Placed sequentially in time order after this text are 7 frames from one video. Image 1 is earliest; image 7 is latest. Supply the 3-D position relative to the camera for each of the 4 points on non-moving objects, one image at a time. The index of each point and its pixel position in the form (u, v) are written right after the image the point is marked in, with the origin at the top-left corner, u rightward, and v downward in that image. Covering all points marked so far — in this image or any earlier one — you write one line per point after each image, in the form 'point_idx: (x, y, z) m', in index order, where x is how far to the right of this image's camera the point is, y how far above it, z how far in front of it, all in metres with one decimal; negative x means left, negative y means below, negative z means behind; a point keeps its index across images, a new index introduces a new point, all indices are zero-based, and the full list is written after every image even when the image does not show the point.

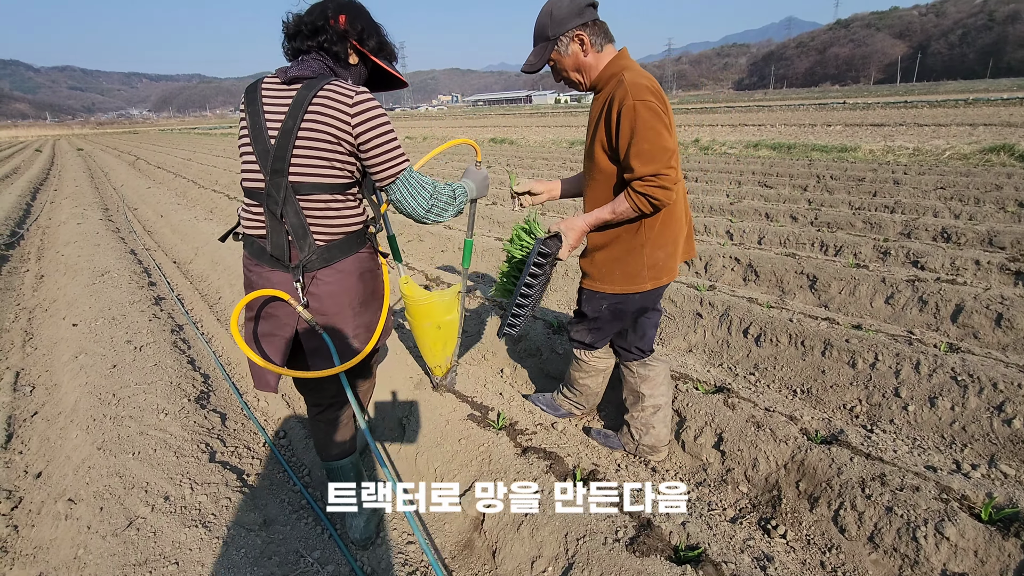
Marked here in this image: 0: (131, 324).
0: (-3.5, -0.3, +4.9) m
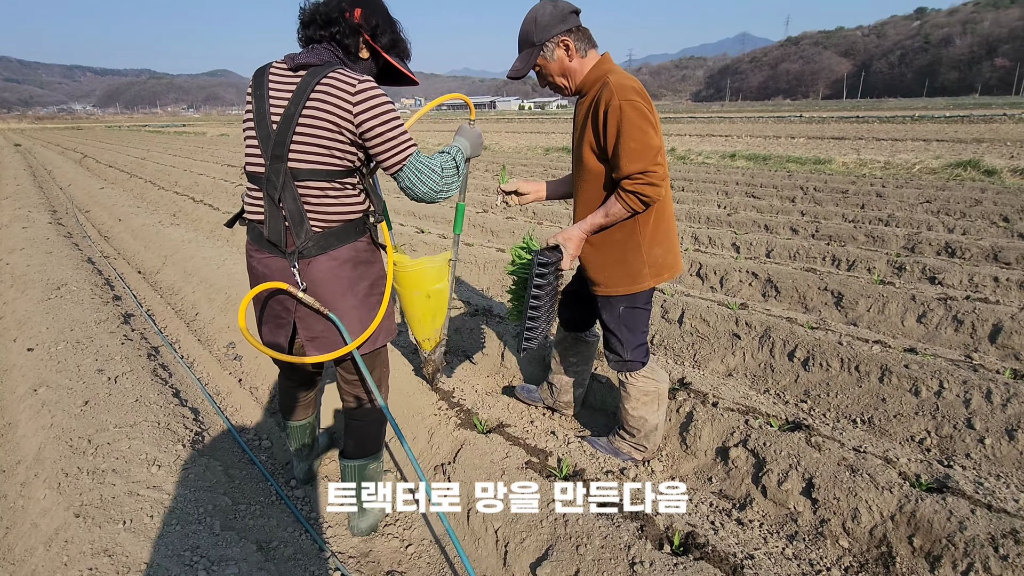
0: (-3.3, -0.5, +4.2) m
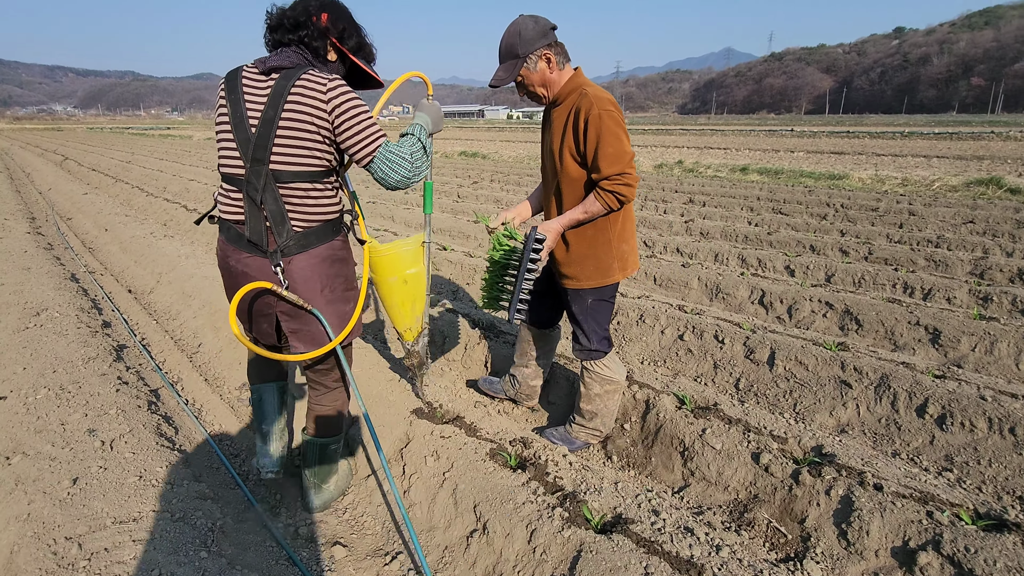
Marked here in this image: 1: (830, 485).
0: (-2.8, -0.7, +3.5) m
1: (+1.6, -1.0, +2.7) m
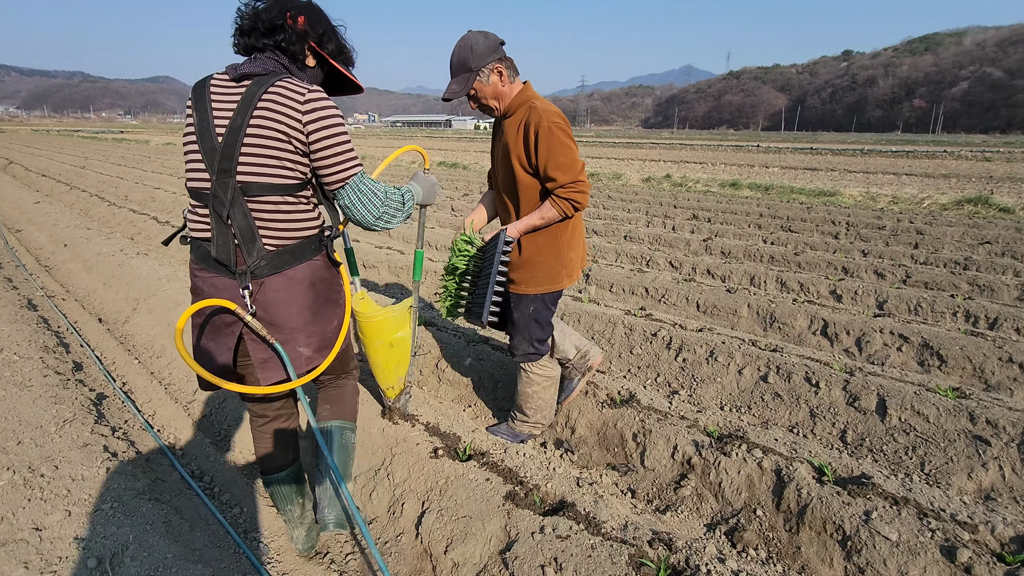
0: (-2.2, -1.0, +2.6) m
1: (+2.2, -1.3, +2.1) m
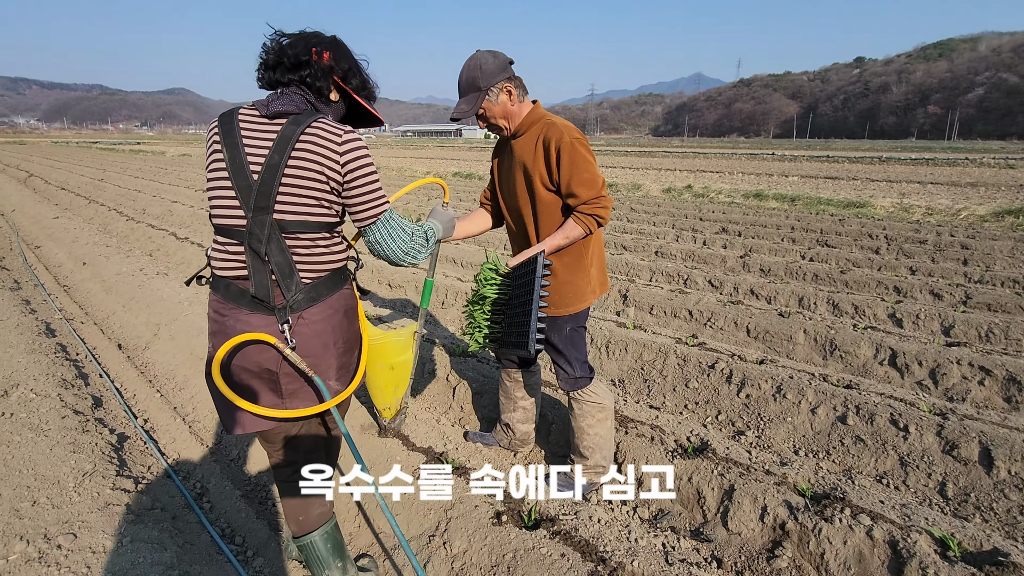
0: (-1.9, -1.2, +2.3) m
1: (+2.6, -1.5, +1.7) m
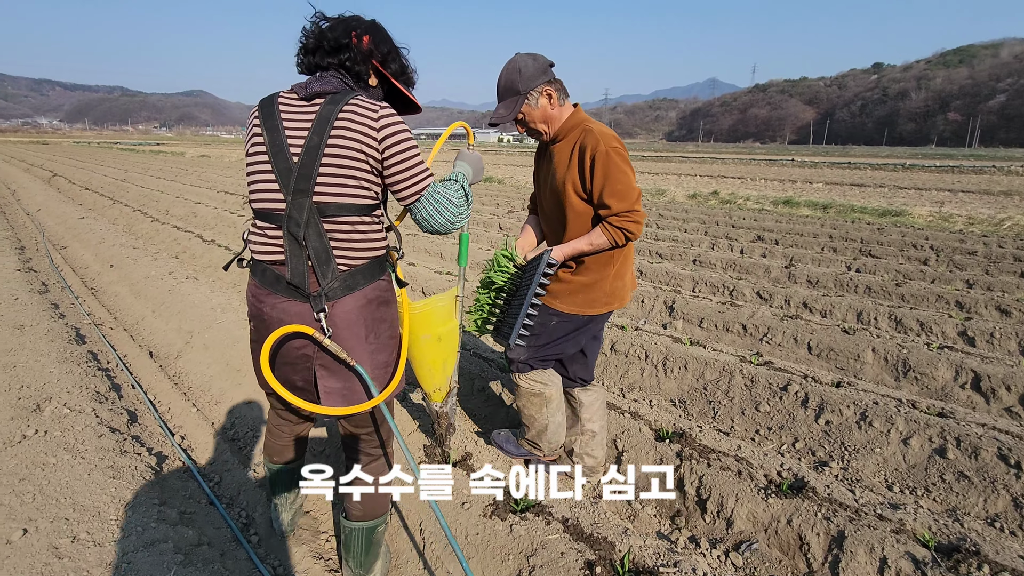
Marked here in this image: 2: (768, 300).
0: (-1.5, -1.3, +2.1) m
1: (+3.0, -1.6, +1.4) m
2: (+3.3, -0.2, +6.7) m
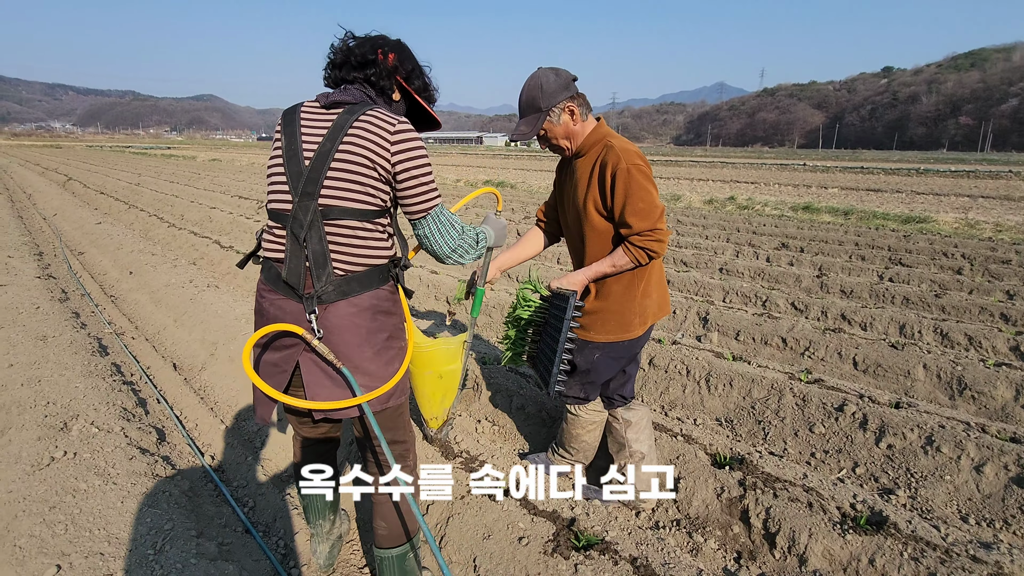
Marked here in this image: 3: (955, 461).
0: (-1.2, -1.3, +1.9) m
1: (+3.2, -1.7, +1.2) m
2: (+3.6, -0.3, +6.5) m
3: (+2.9, -1.1, +3.4) m
